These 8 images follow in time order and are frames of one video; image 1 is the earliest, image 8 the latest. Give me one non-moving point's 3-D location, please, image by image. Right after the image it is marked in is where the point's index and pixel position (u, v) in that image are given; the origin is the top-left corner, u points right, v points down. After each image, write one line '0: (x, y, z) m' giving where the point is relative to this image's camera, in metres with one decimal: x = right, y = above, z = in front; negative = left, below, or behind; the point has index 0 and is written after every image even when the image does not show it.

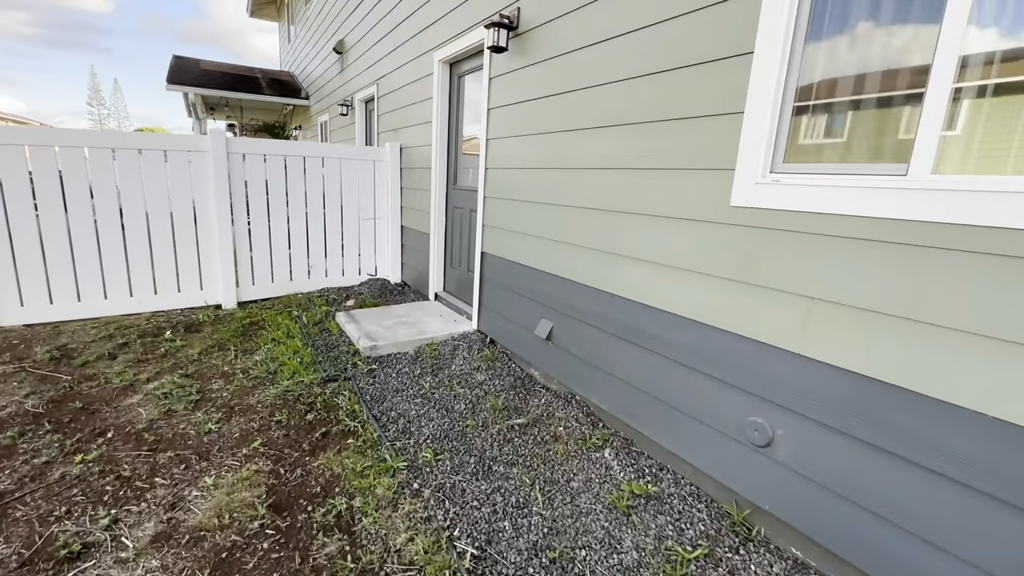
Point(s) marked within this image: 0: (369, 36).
0: (-1.6, +2.8, +5.3) m
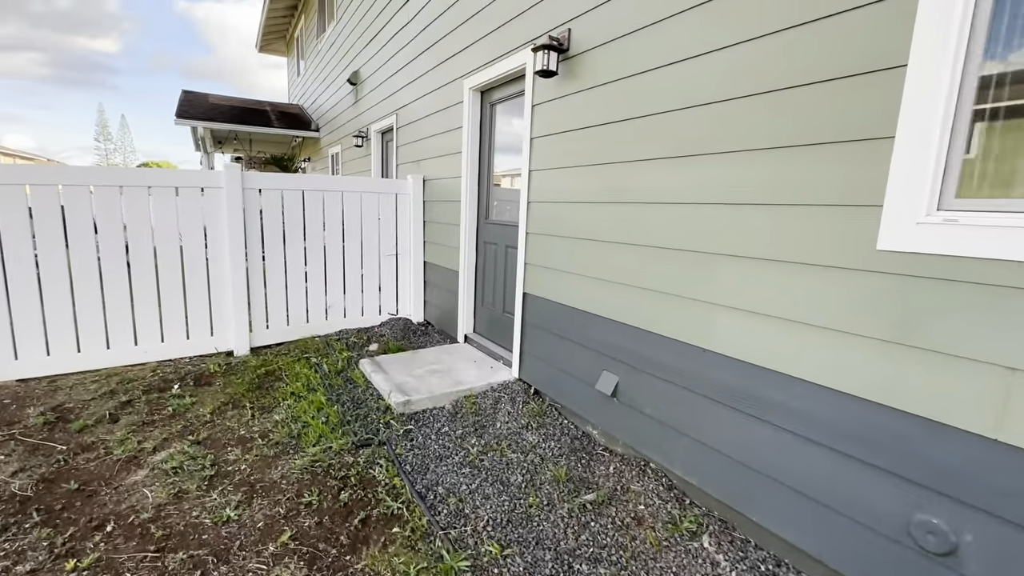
0: (-1.4, +2.4, +5.1) m
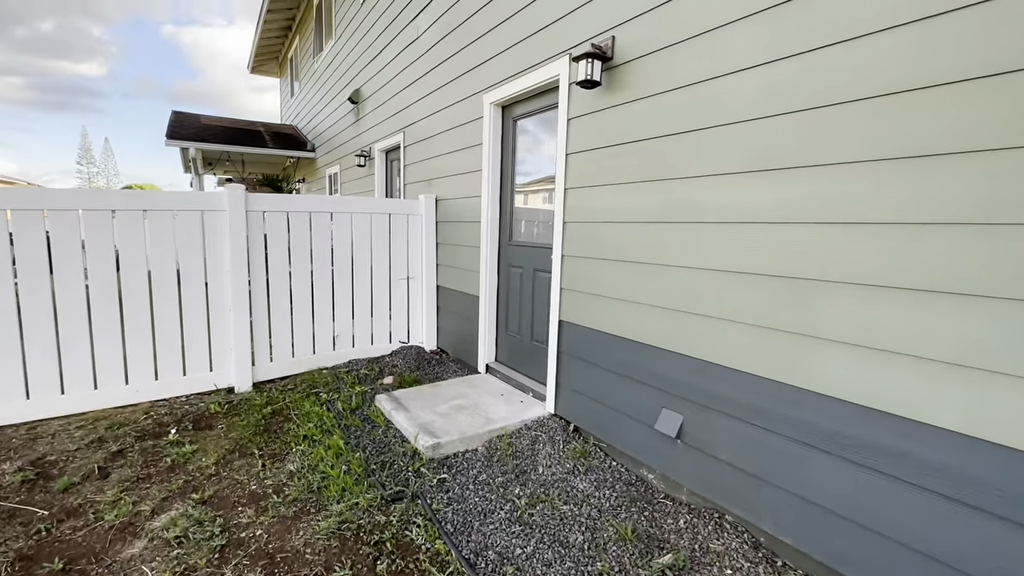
0: (-1.3, +2.1, +4.9) m
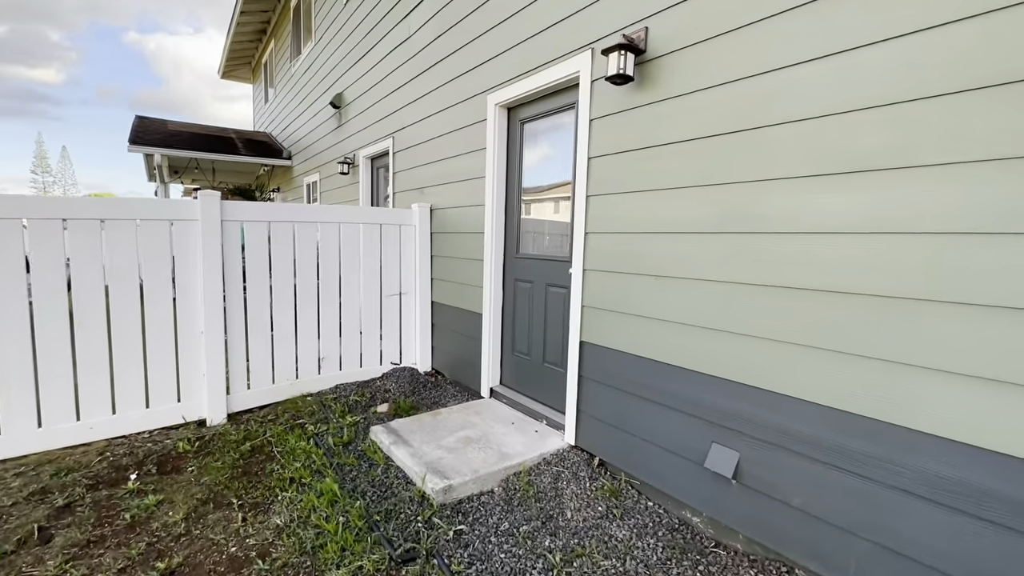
0: (-1.3, +2.0, +4.7) m
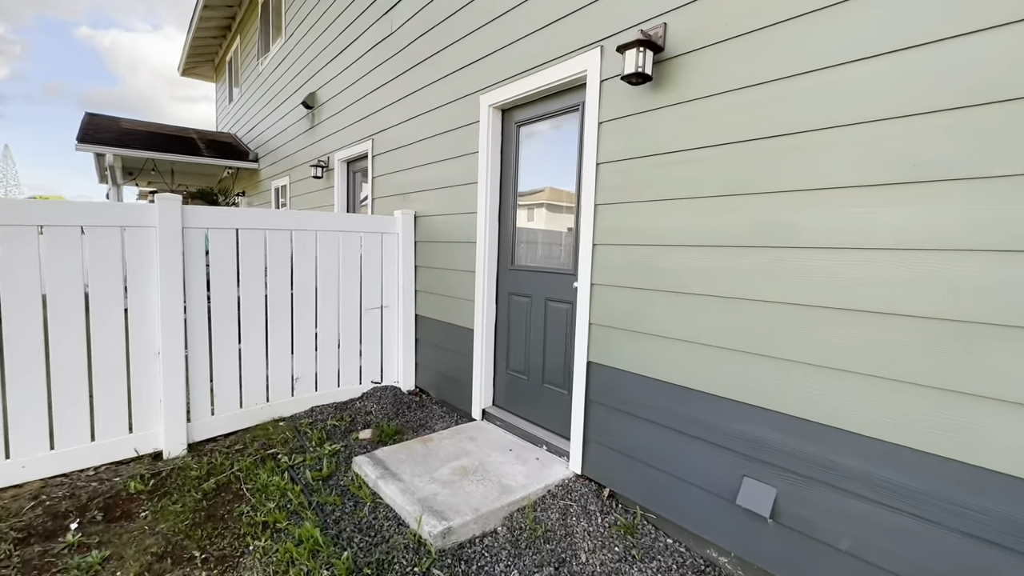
0: (-1.4, +1.9, +4.4) m
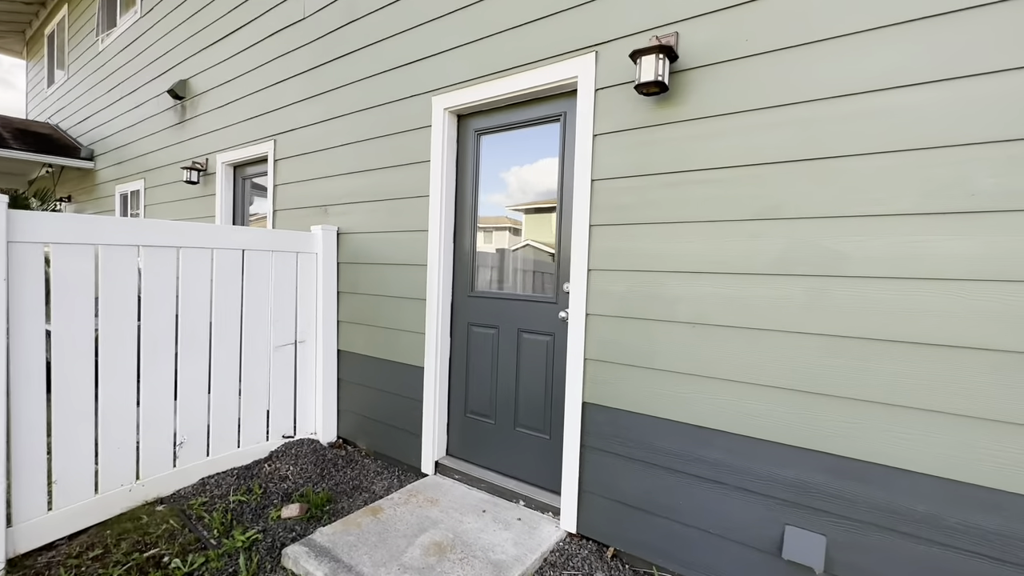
0: (-2.0, +1.6, +3.7) m
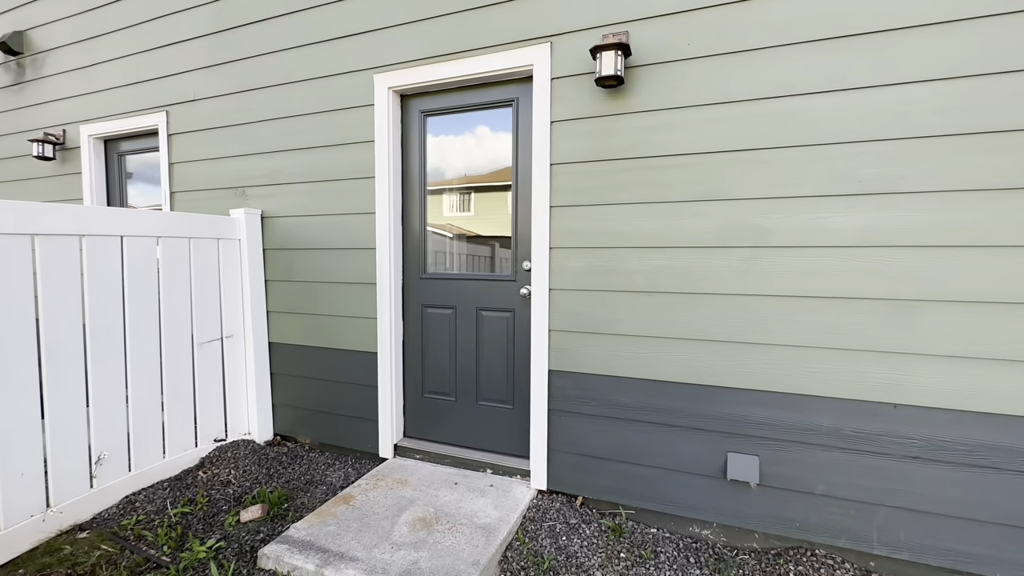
0: (-2.6, +1.7, +3.2) m
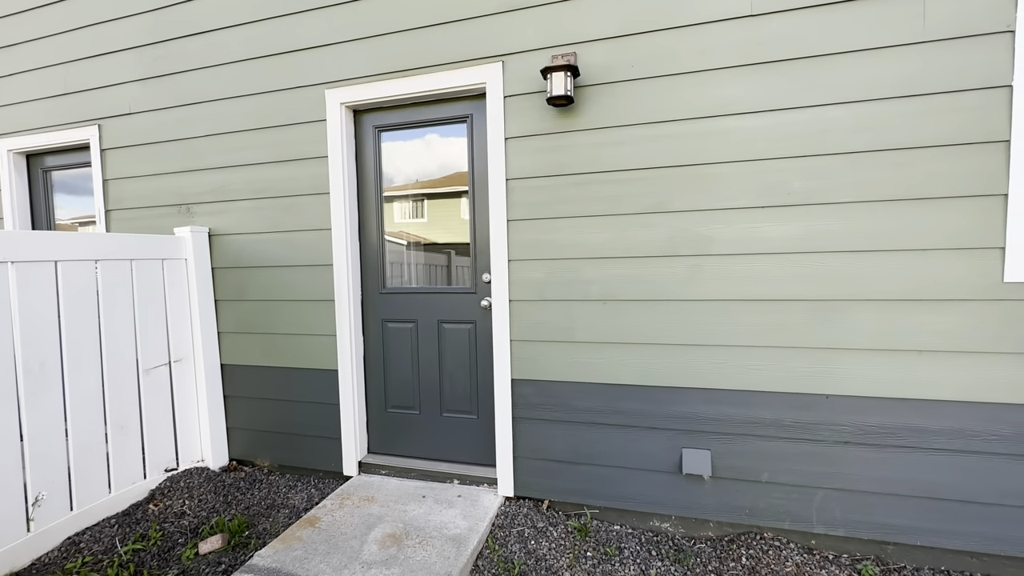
0: (-2.9, +1.5, +3.0) m
